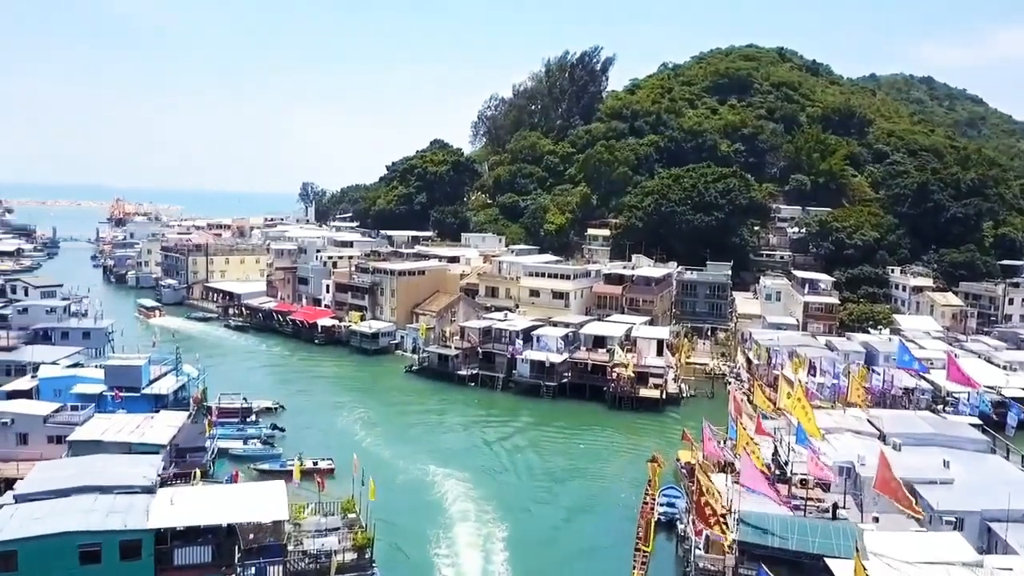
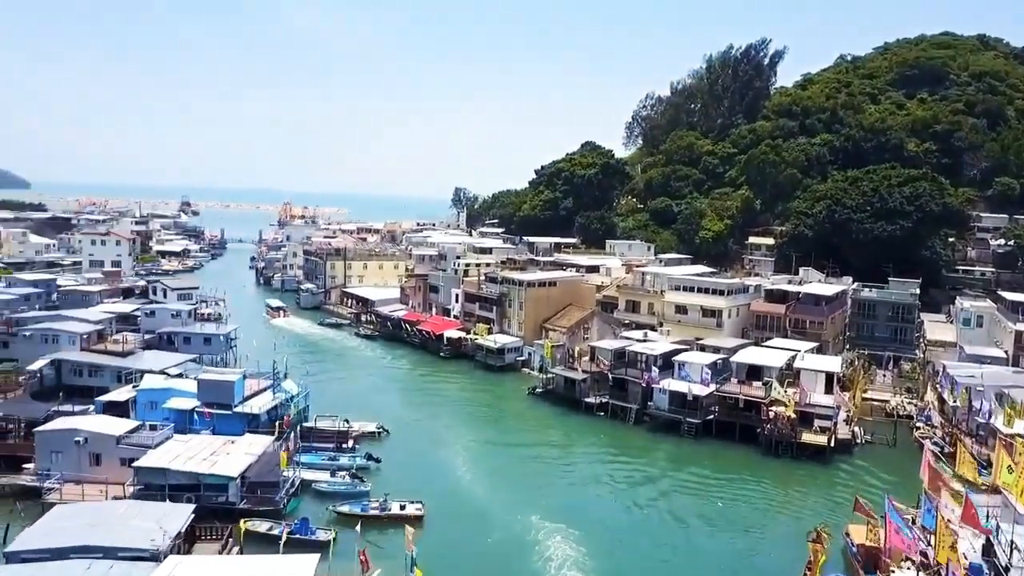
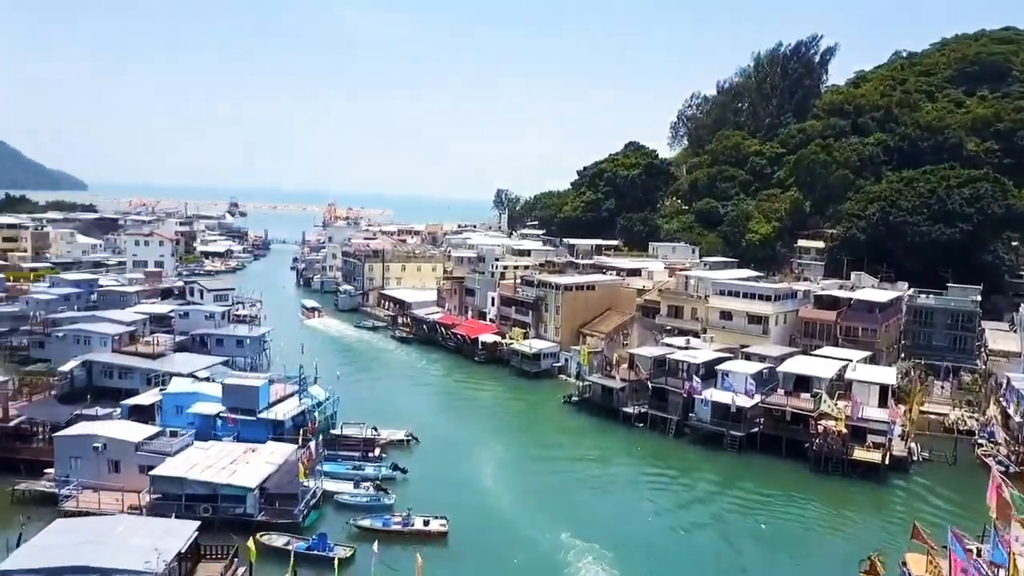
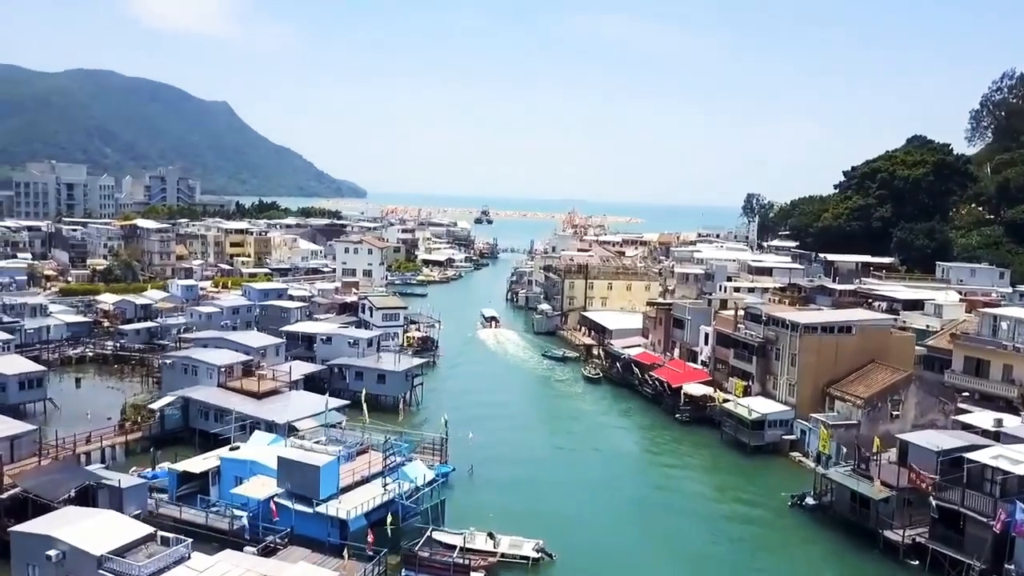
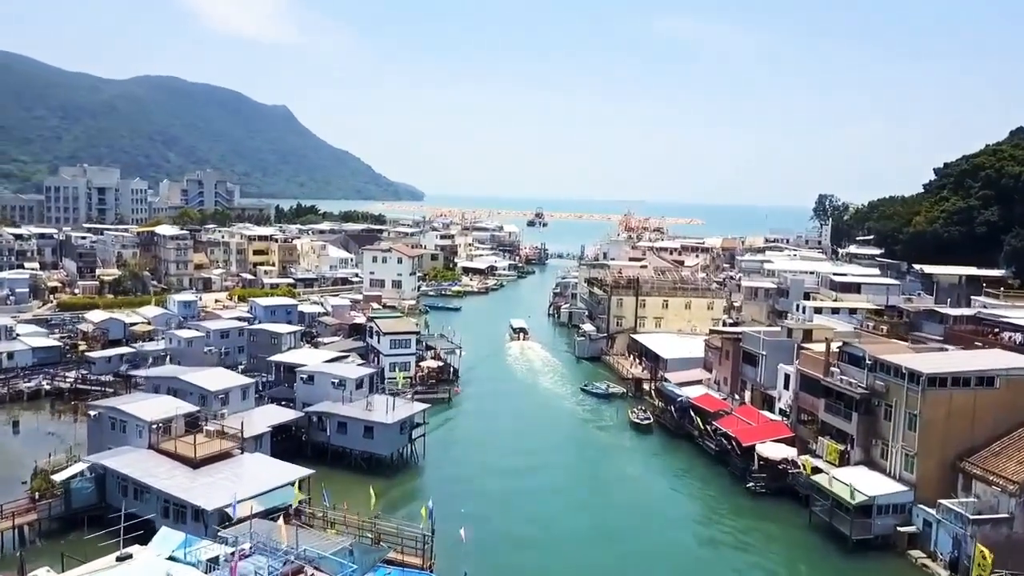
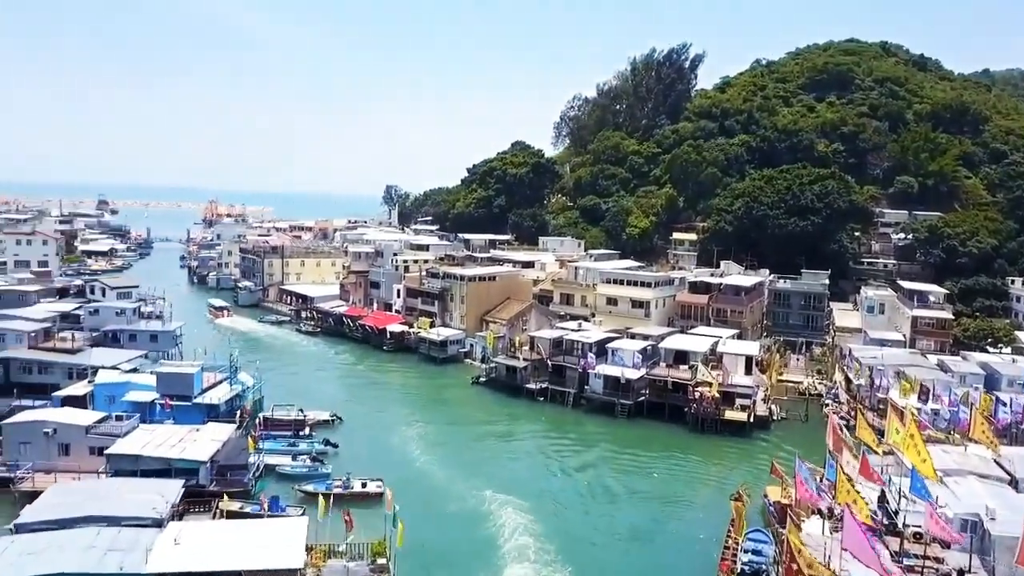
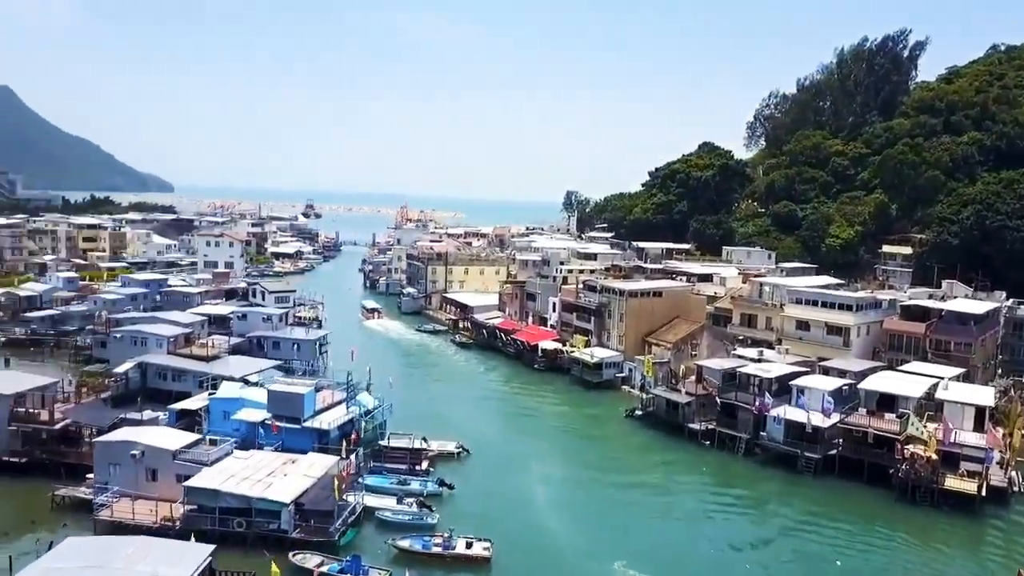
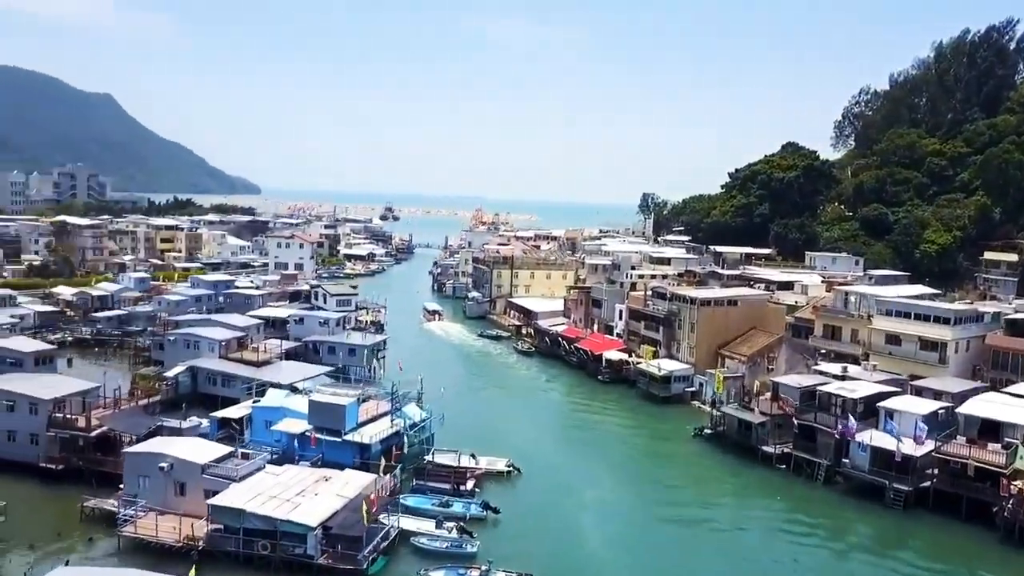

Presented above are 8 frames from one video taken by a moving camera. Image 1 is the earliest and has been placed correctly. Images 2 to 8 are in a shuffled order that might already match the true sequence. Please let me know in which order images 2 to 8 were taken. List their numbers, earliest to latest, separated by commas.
6, 2, 3, 7, 8, 4, 5
